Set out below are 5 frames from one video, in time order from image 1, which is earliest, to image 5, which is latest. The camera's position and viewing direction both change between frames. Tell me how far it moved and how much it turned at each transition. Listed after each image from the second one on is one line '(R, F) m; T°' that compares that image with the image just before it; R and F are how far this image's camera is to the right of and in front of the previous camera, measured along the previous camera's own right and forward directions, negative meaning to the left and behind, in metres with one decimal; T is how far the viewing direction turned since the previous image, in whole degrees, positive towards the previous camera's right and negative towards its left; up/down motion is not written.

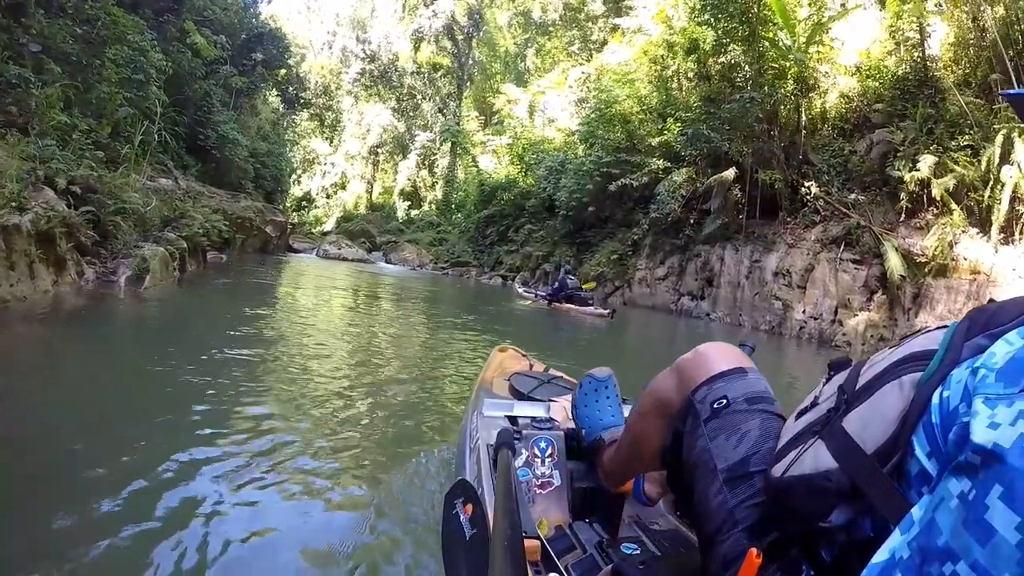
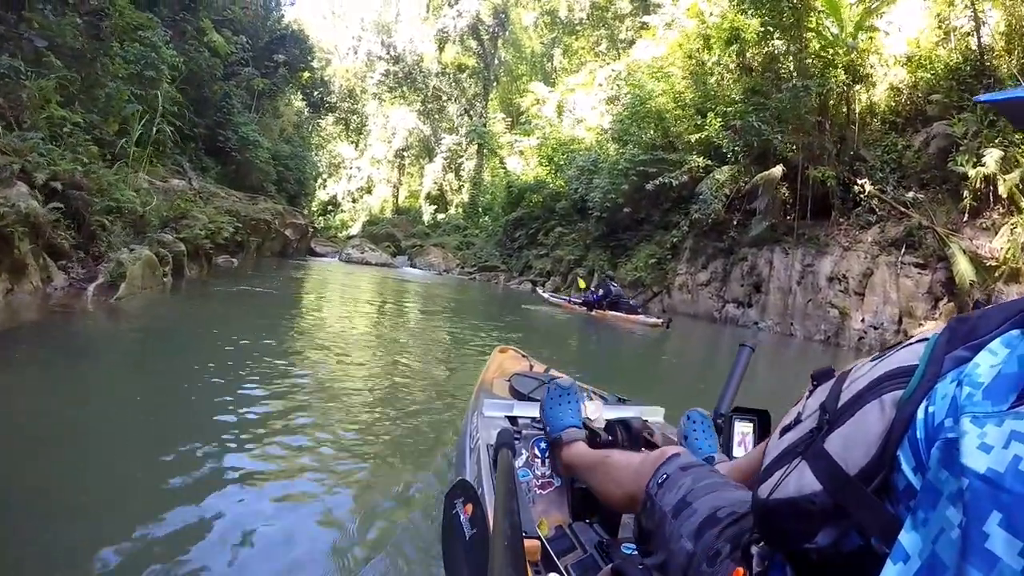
(-0.1, +0.5) m; -2°
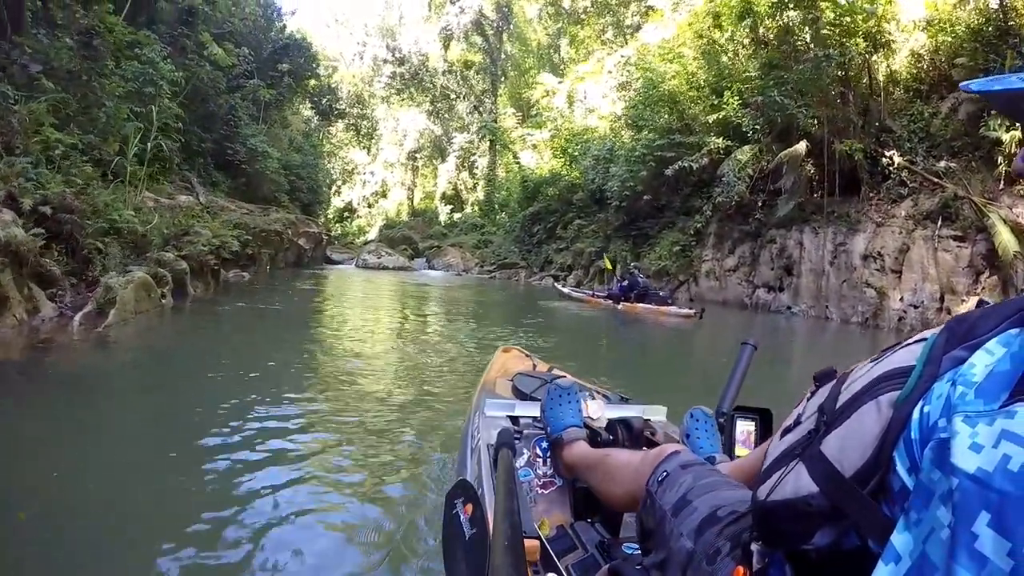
(0.0, +0.2) m; -2°
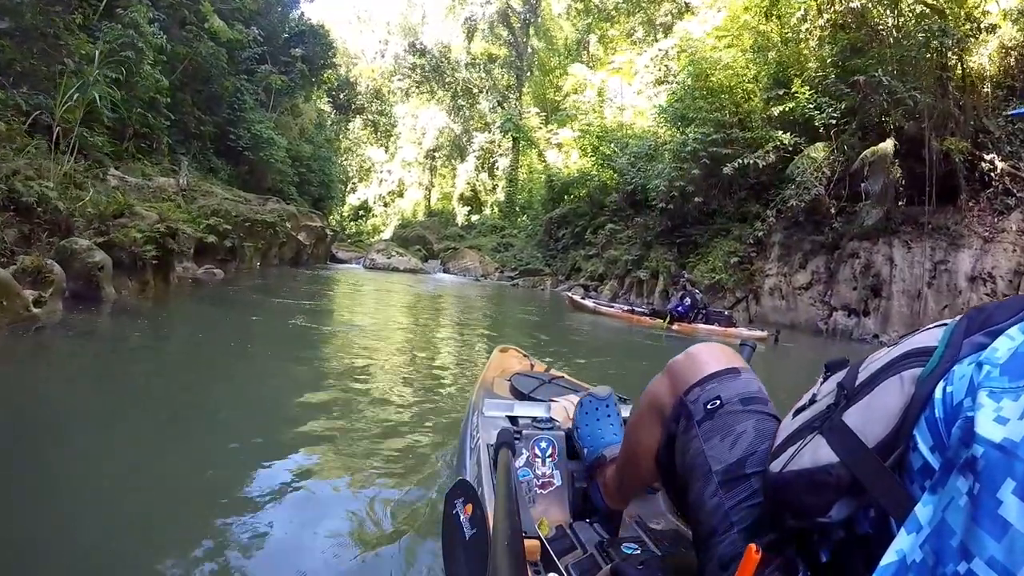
(-0.1, +1.0) m; -1°
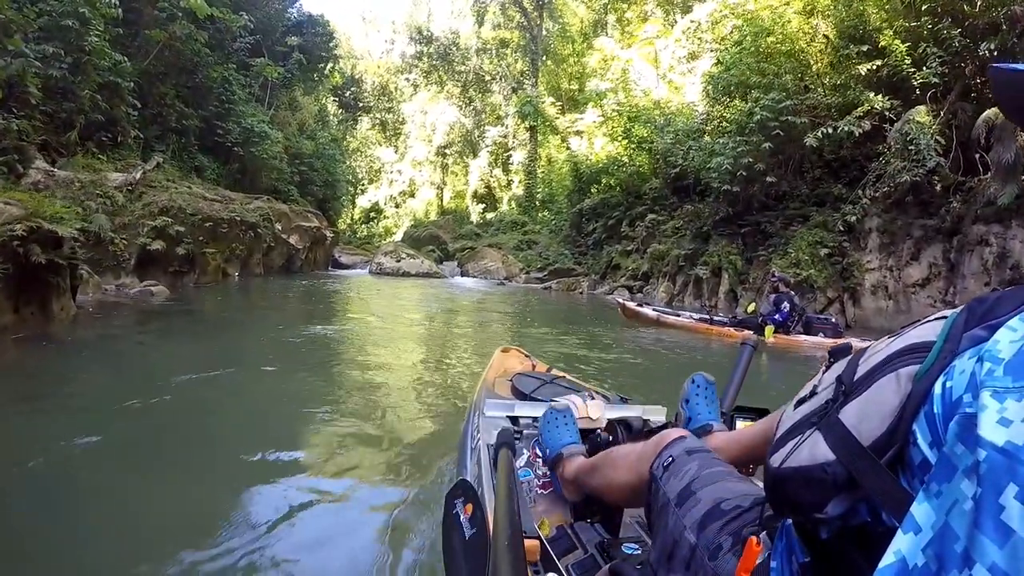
(-0.2, +1.1) m; -1°
